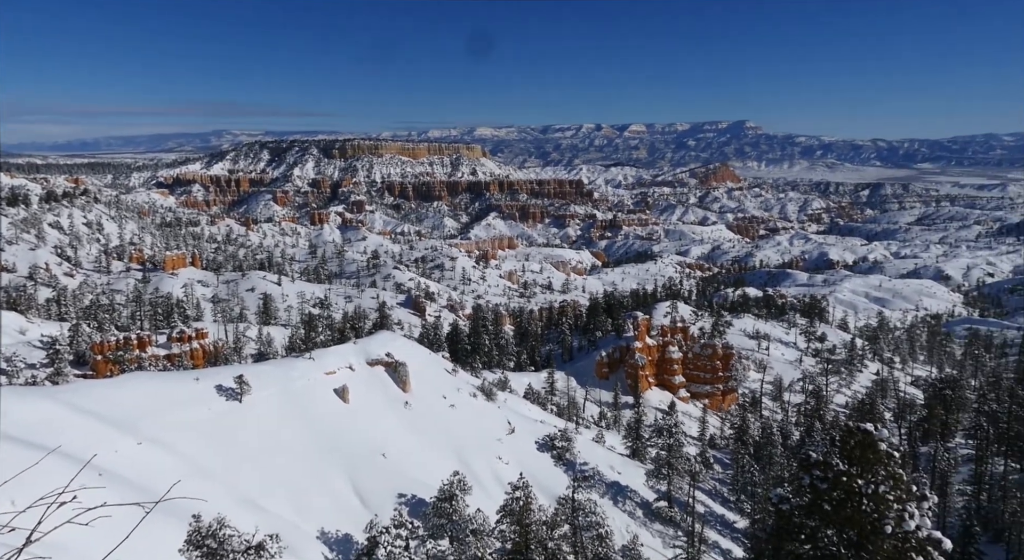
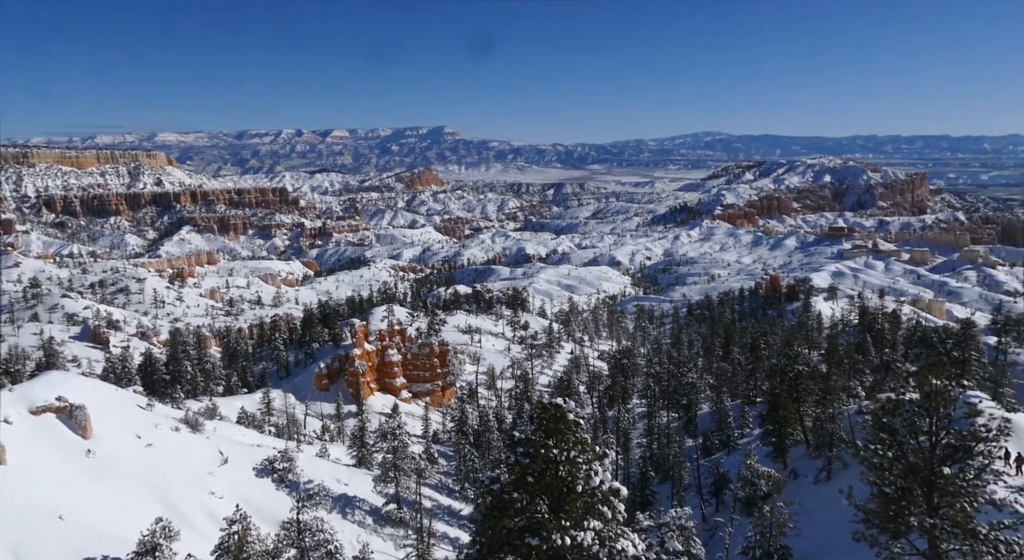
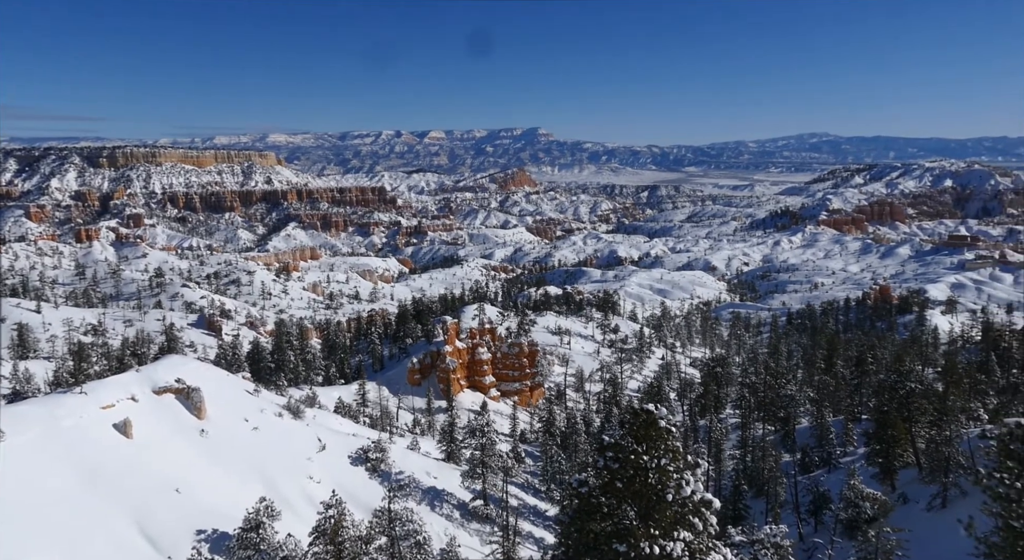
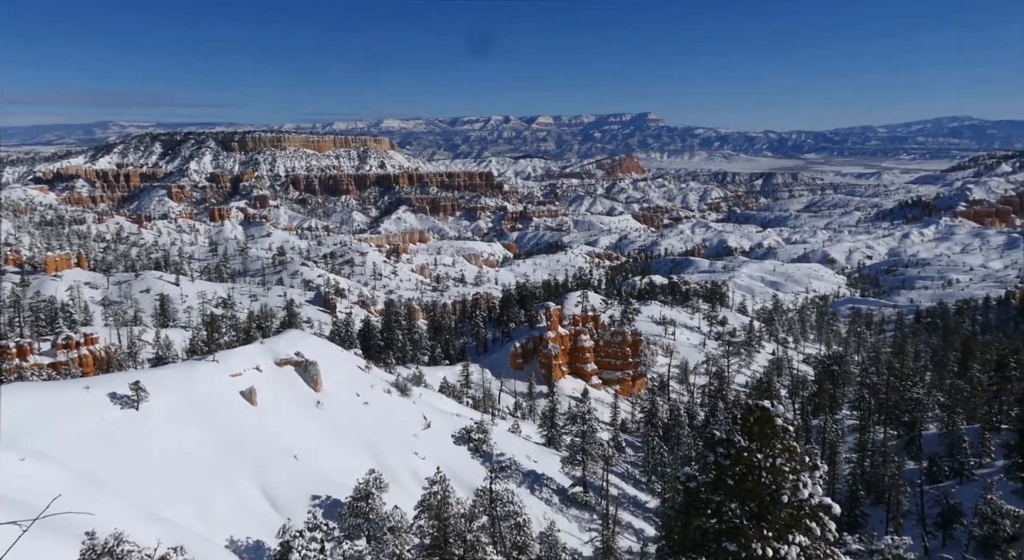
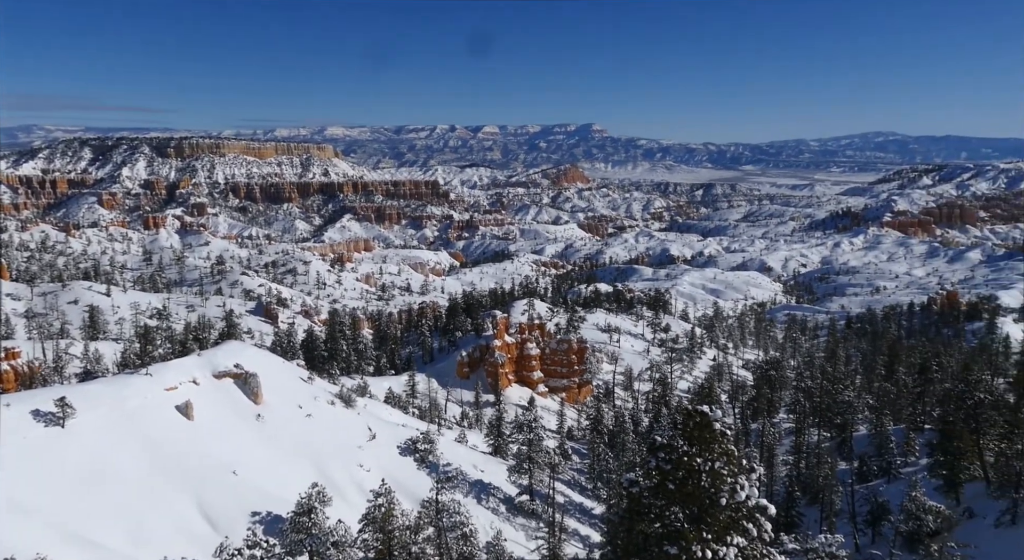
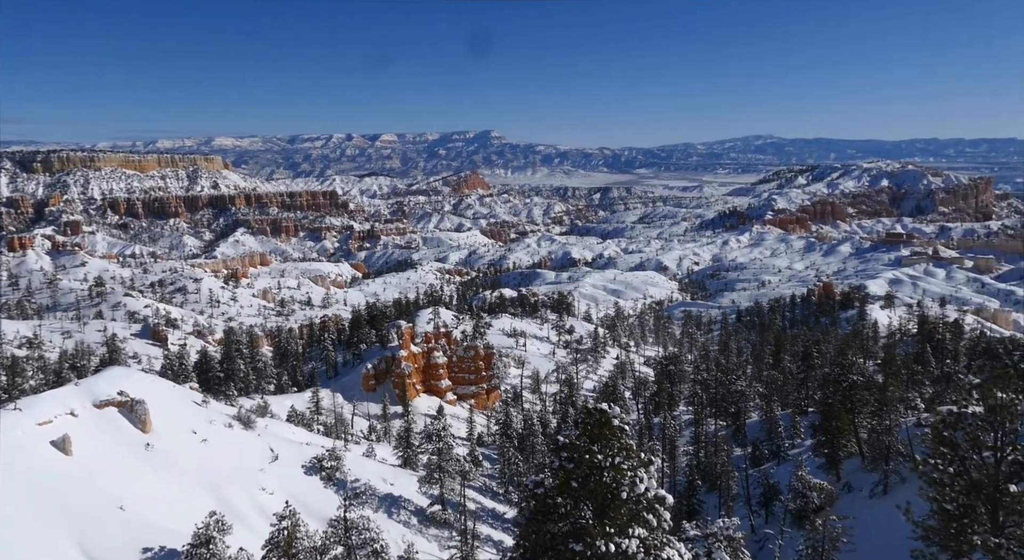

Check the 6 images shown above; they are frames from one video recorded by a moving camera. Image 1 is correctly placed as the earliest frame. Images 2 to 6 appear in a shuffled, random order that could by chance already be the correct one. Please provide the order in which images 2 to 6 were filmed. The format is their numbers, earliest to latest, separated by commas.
4, 5, 3, 6, 2
